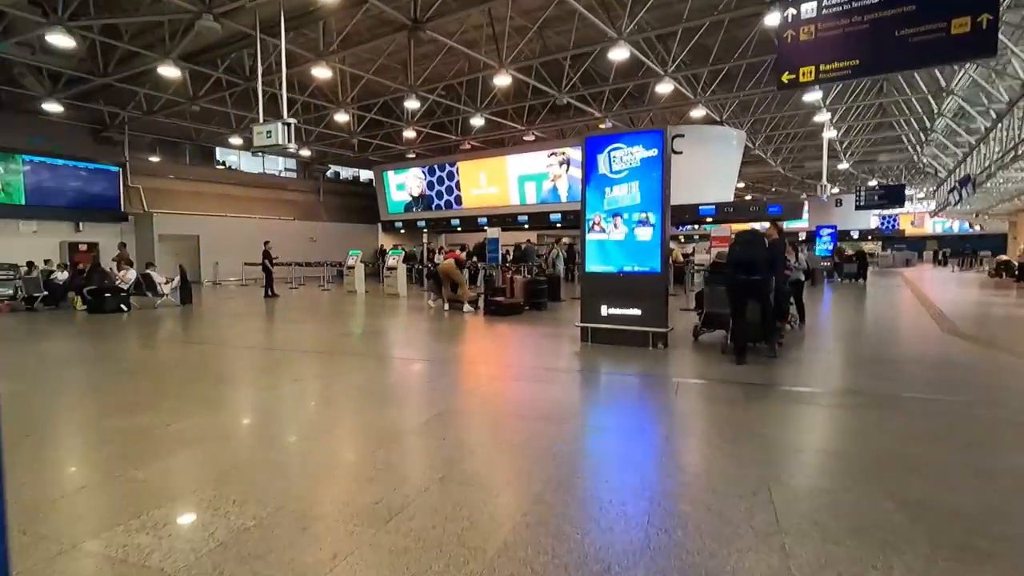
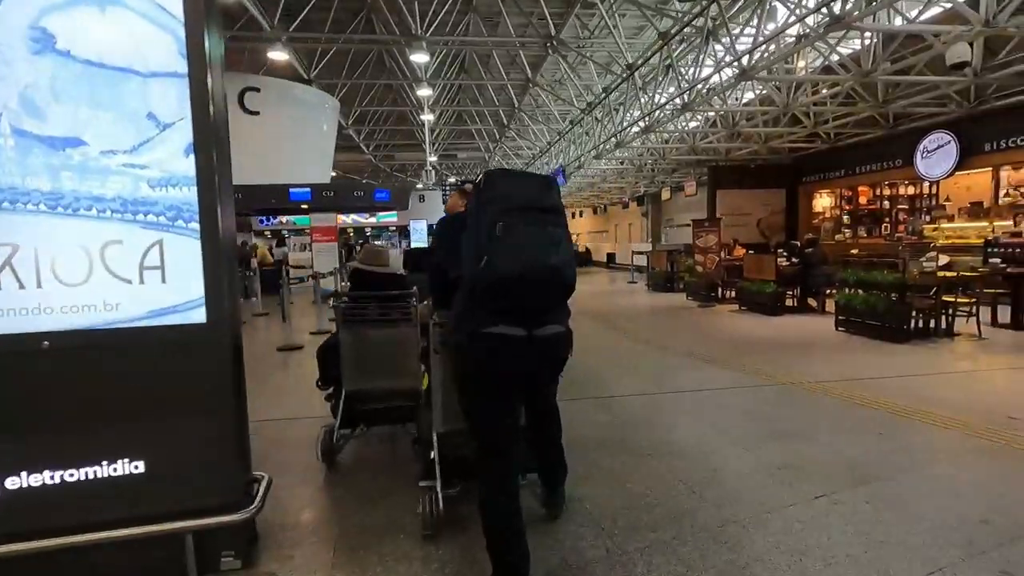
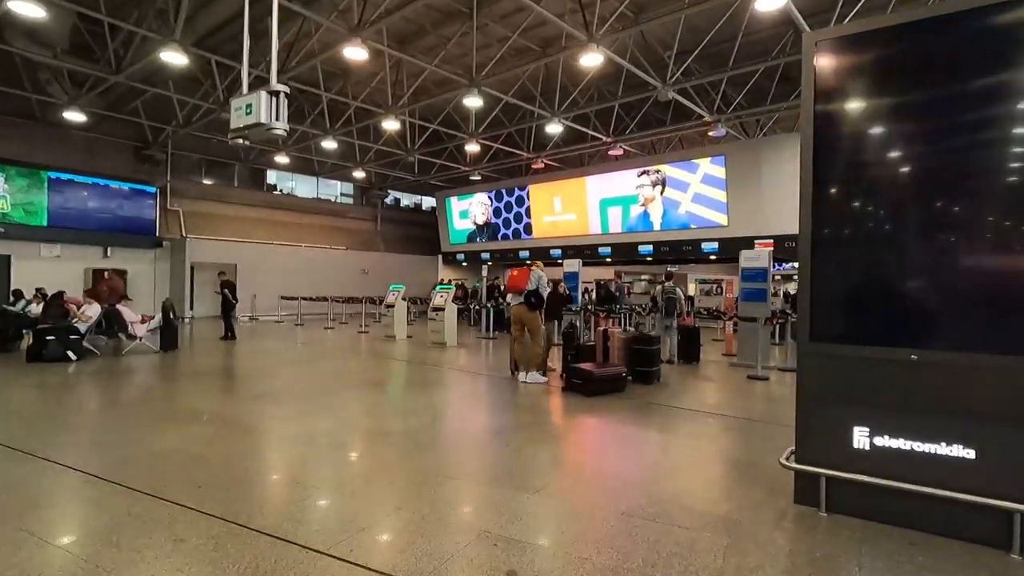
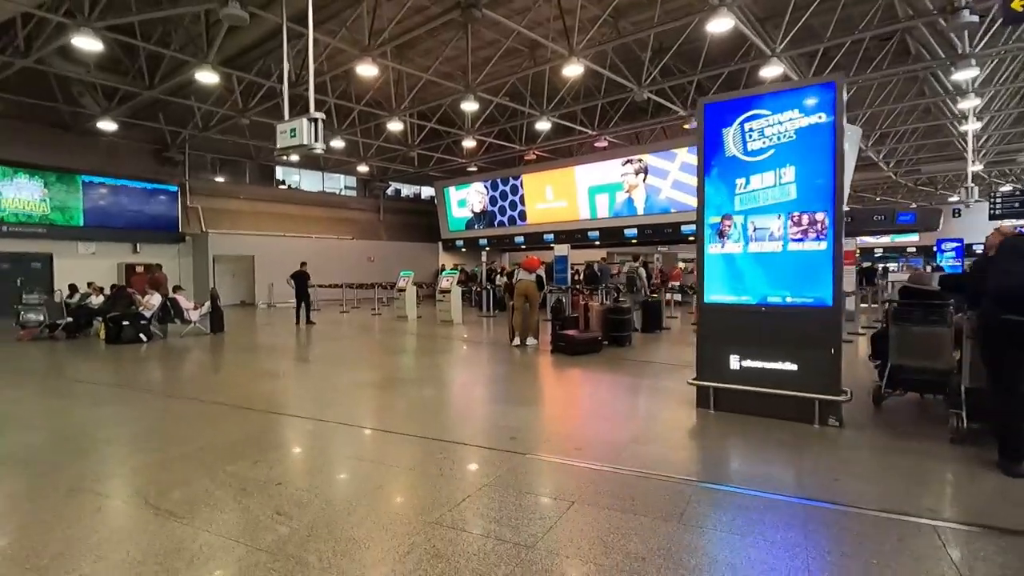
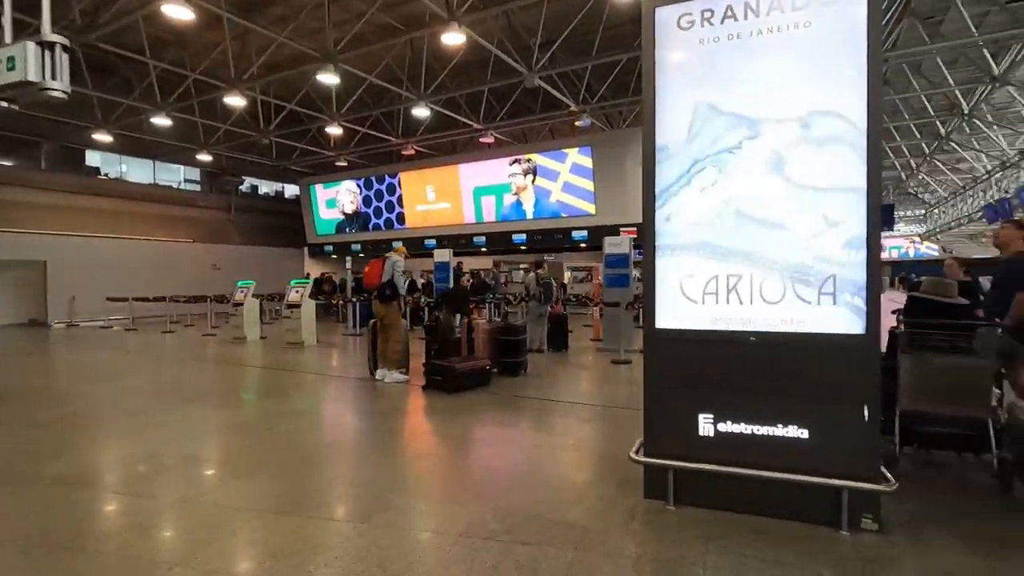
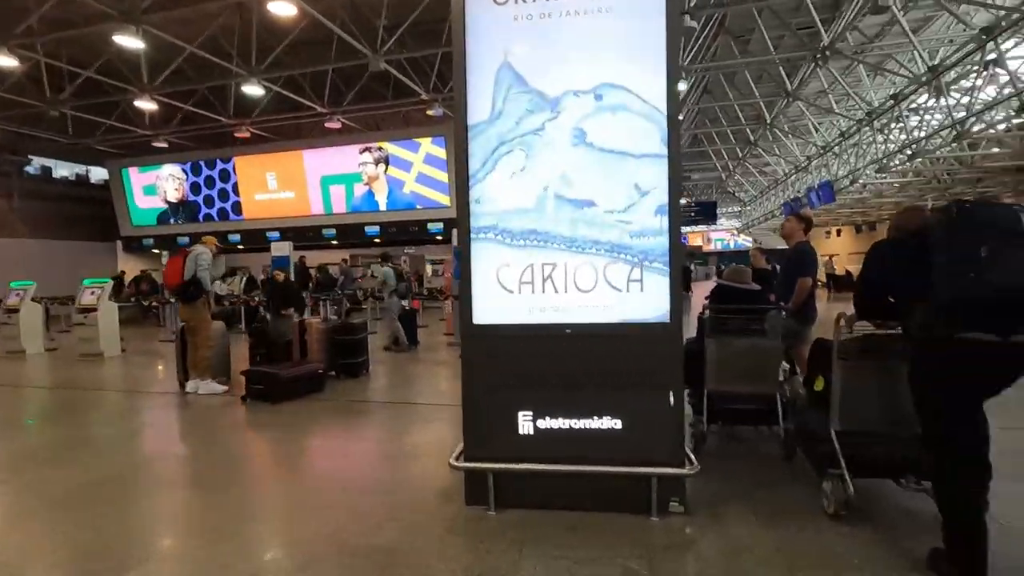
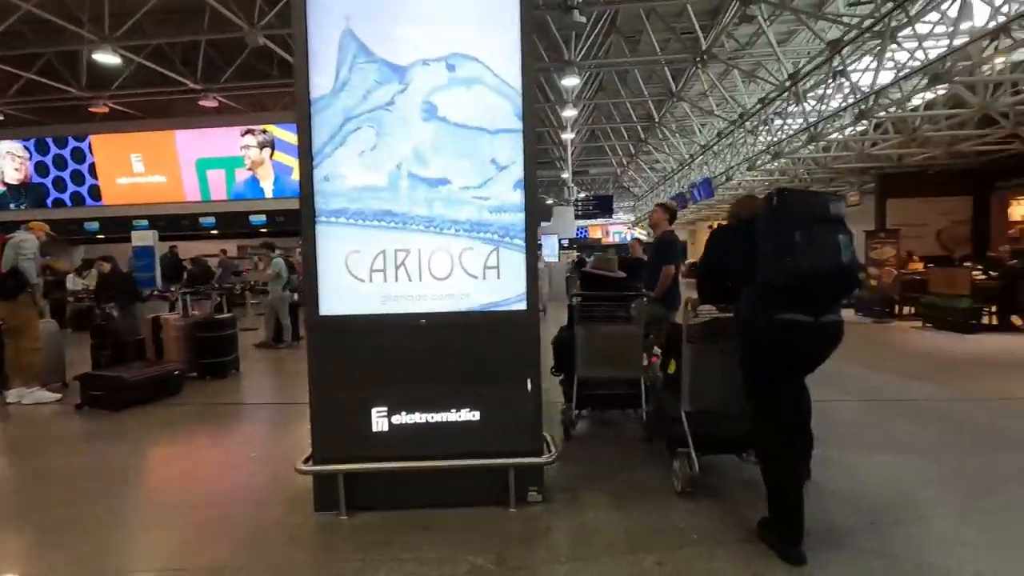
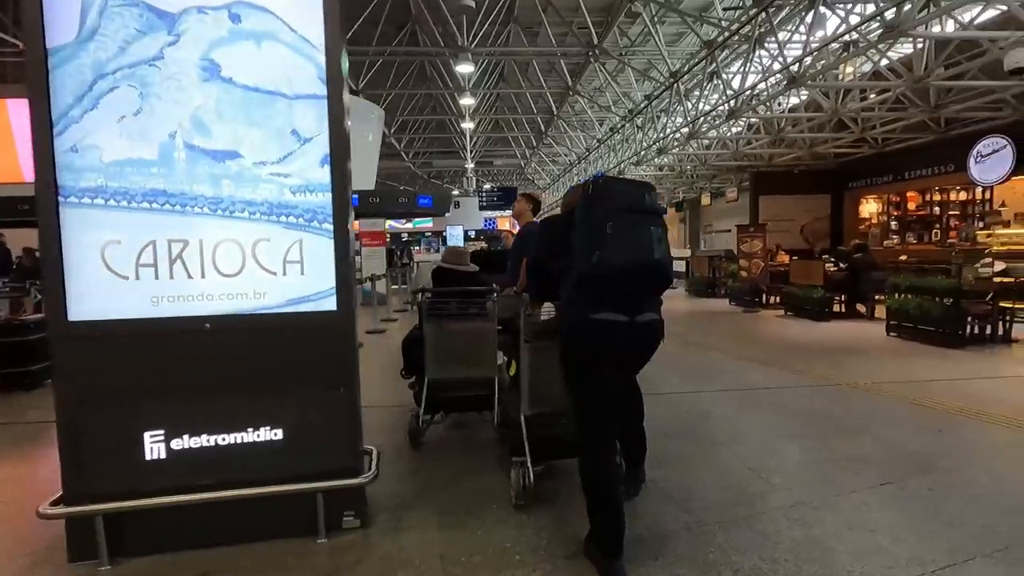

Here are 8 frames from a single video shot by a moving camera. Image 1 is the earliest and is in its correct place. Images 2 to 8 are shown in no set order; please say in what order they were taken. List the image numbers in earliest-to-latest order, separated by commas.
4, 3, 5, 6, 7, 8, 2
